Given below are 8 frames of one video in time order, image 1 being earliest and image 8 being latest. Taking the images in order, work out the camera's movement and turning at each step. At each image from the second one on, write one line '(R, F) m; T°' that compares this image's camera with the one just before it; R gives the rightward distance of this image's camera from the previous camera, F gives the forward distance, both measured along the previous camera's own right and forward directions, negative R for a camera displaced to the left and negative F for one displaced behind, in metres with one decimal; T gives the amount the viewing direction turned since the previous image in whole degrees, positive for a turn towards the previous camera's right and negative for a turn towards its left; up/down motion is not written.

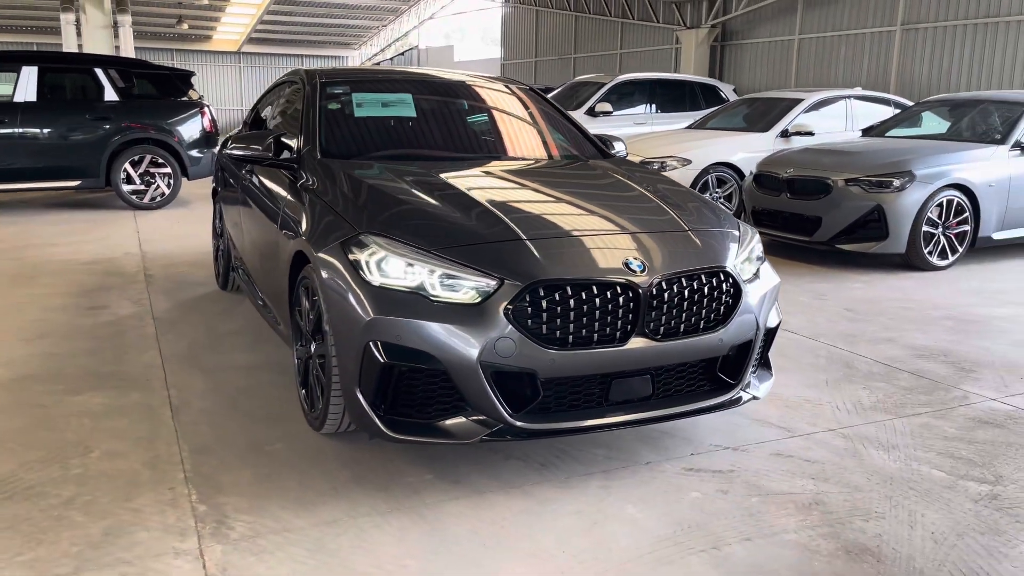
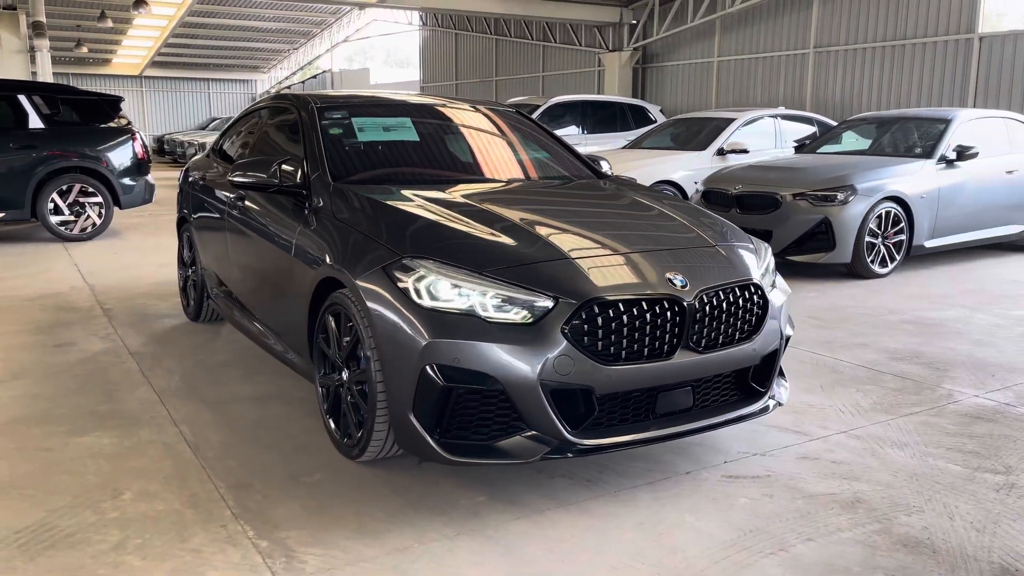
(-0.5, 0.0) m; +6°
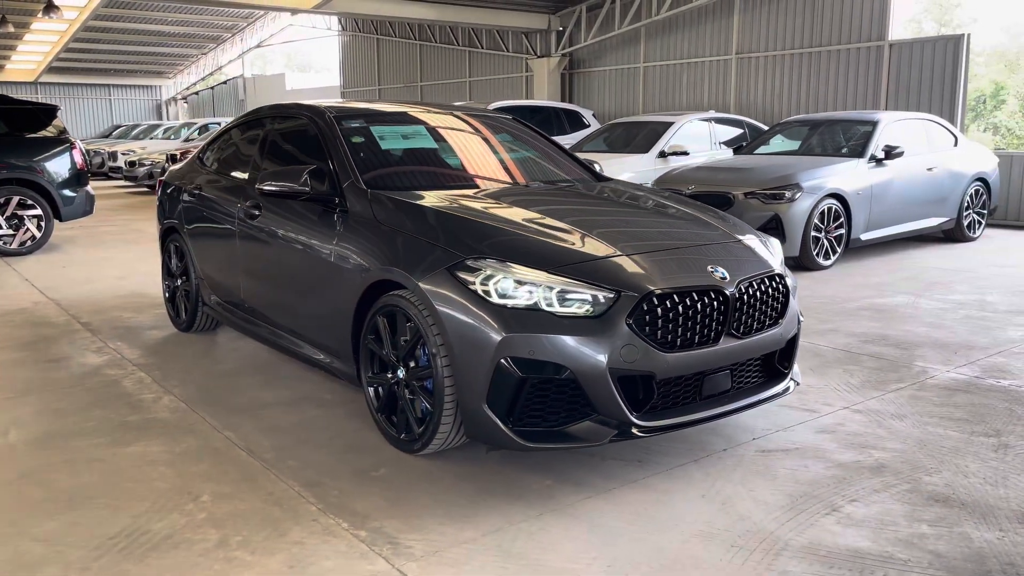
(-0.6, -0.2) m; +6°
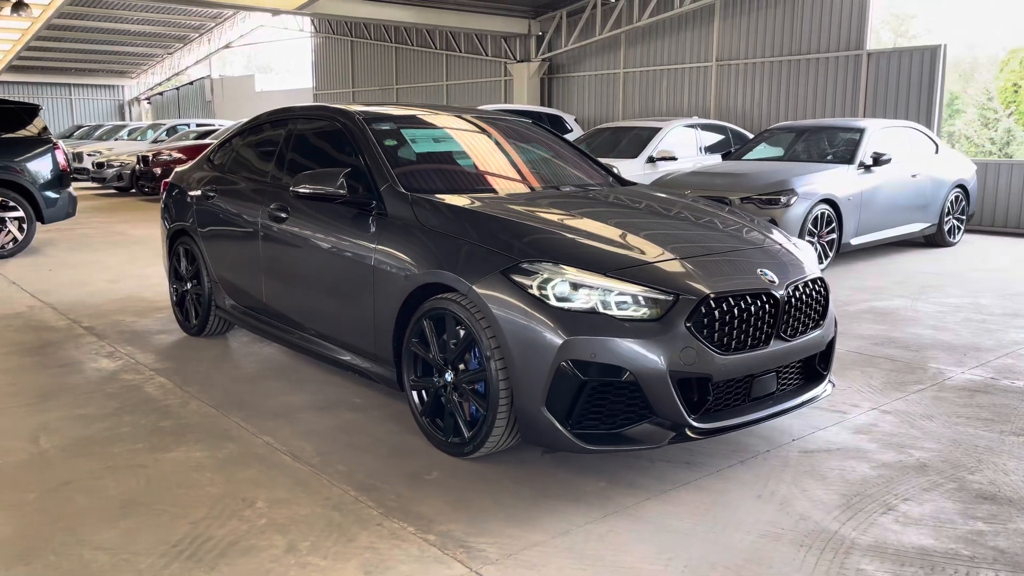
(-0.3, 0.0) m; +3°
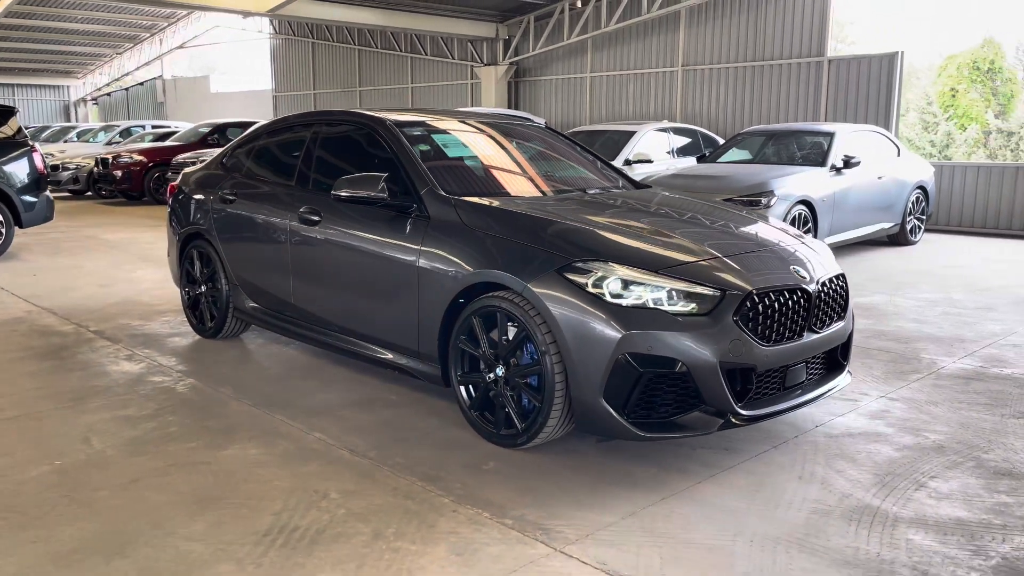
(-0.4, -0.2) m; +3°
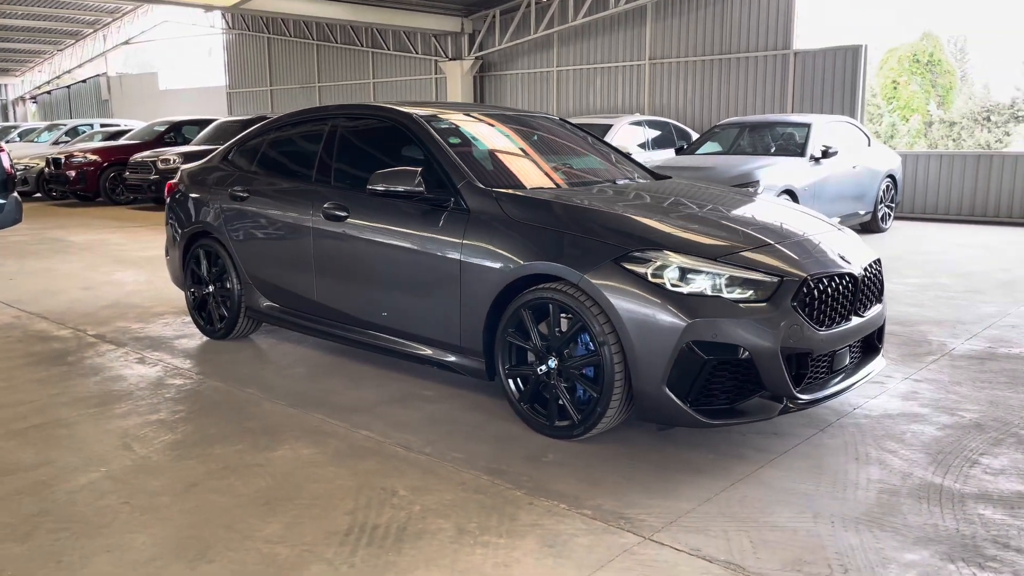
(-0.4, 0.0) m; +3°
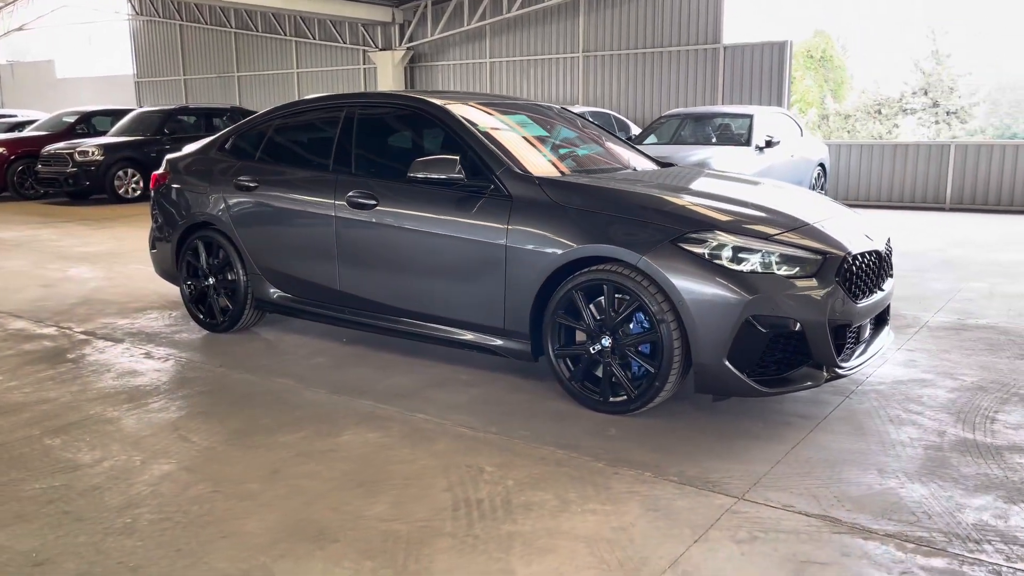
(-0.7, -0.1) m; +7°
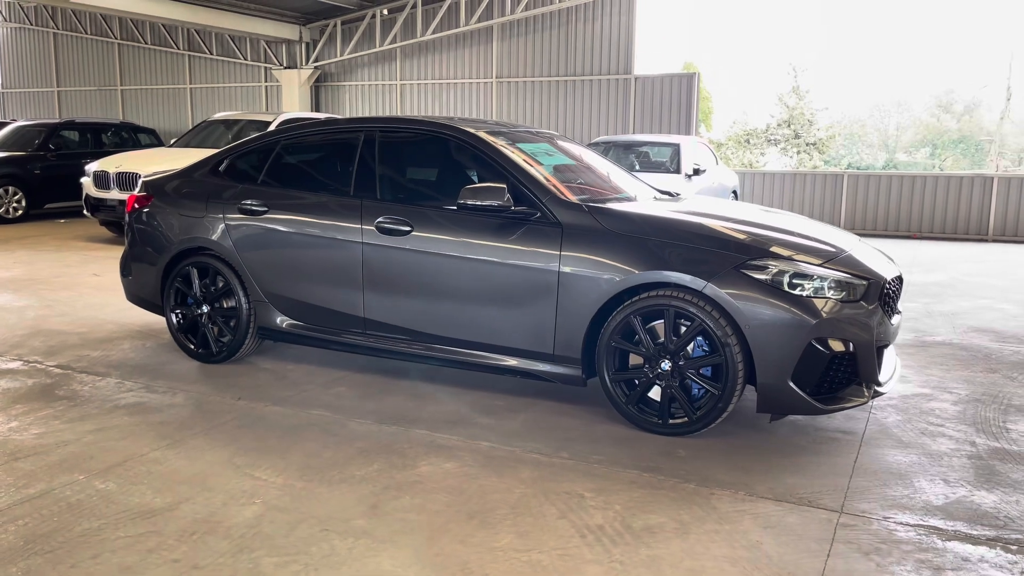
(-0.9, 0.0) m; +9°
